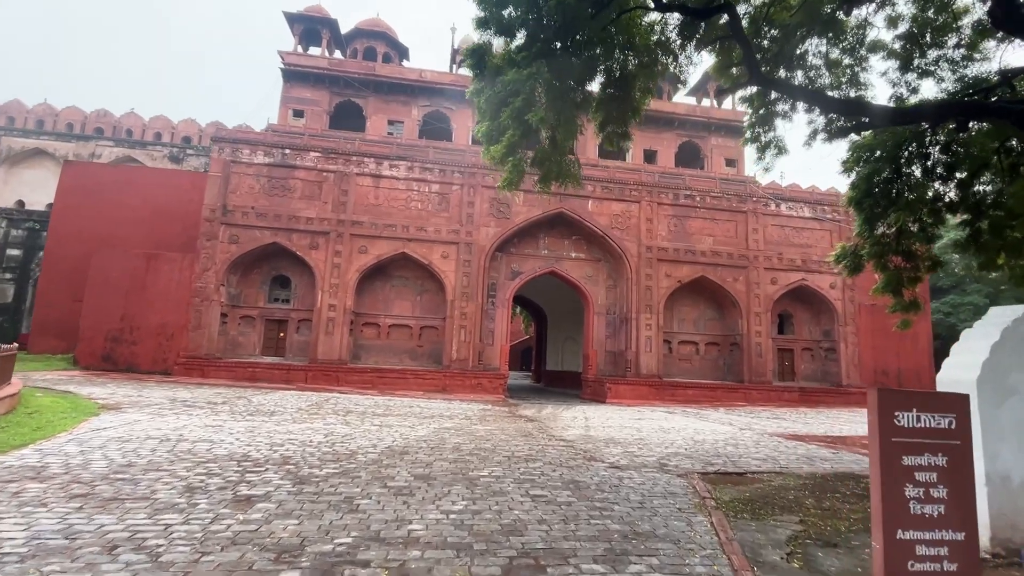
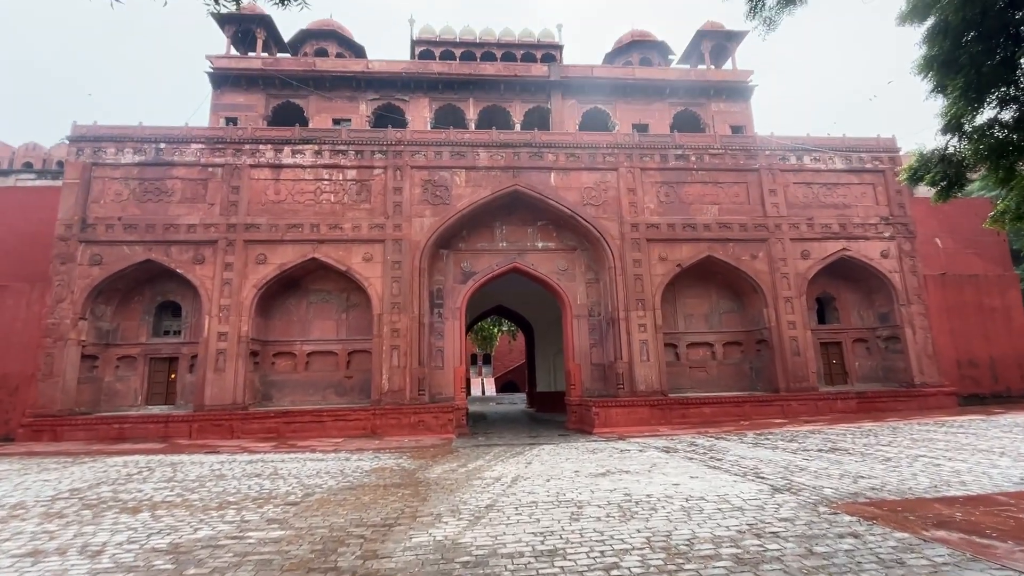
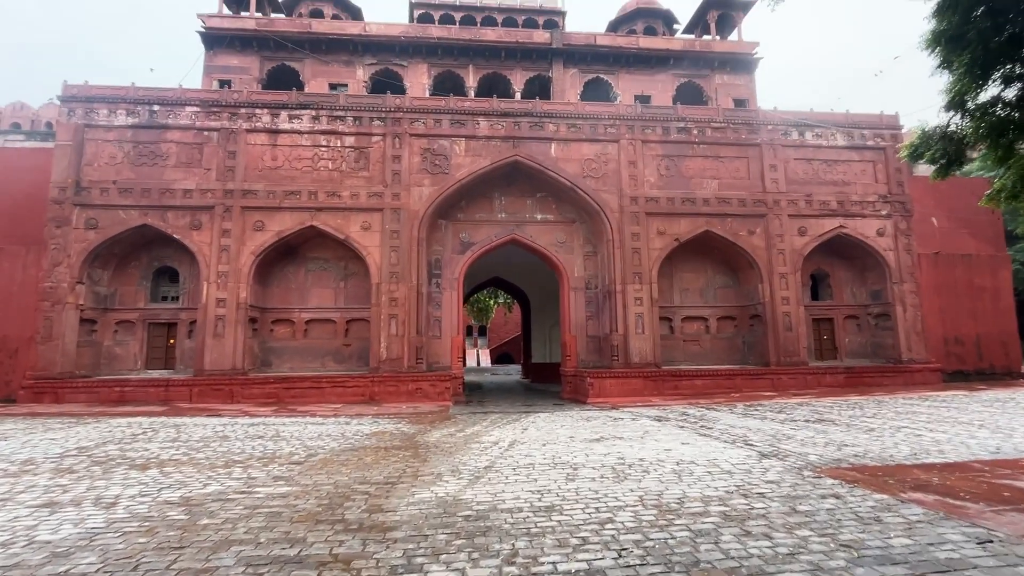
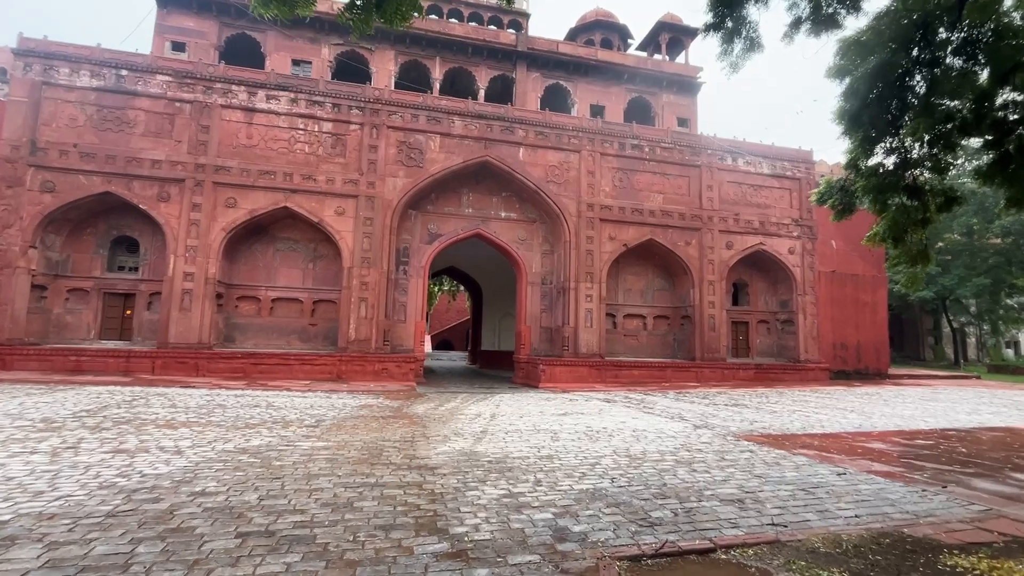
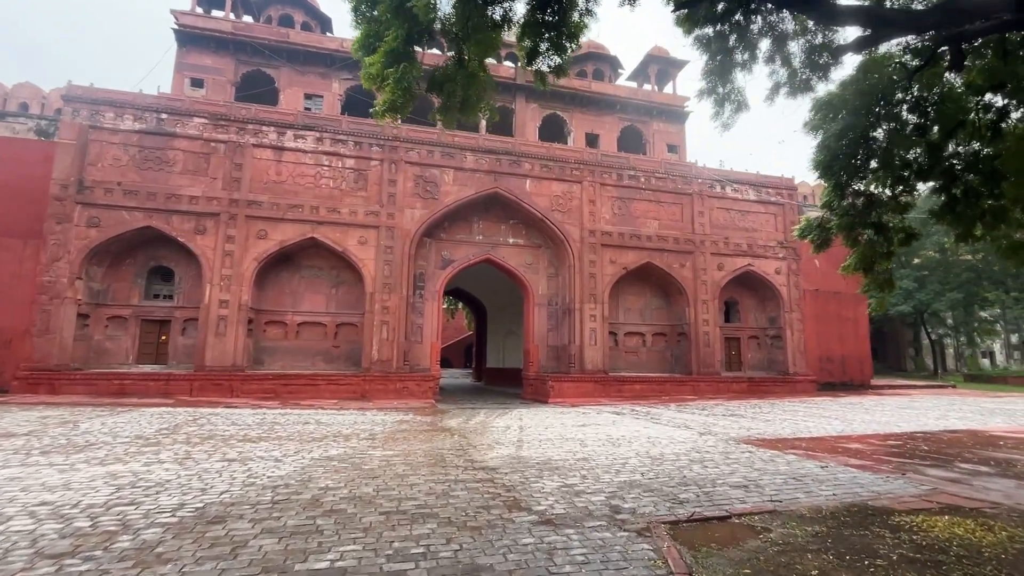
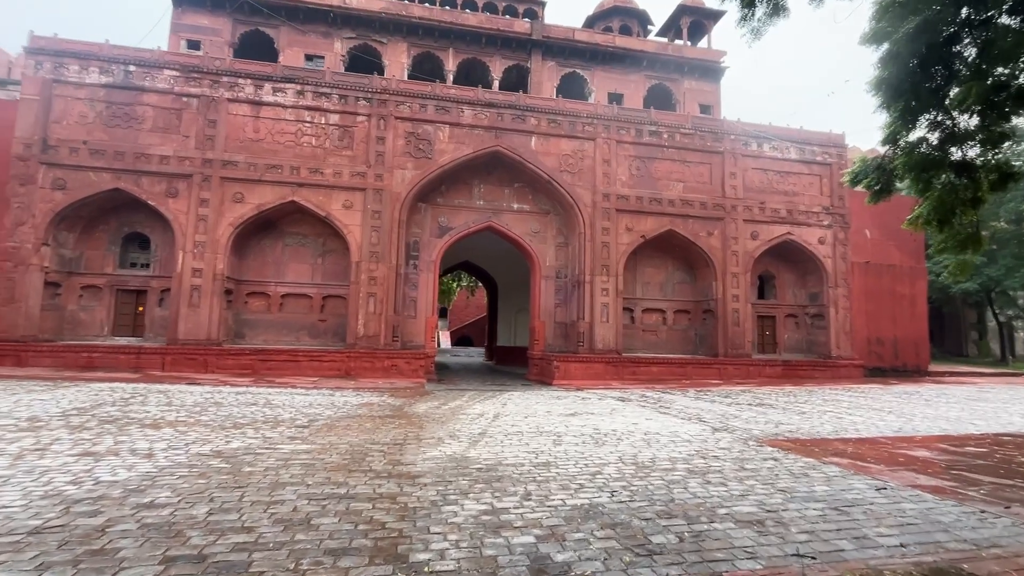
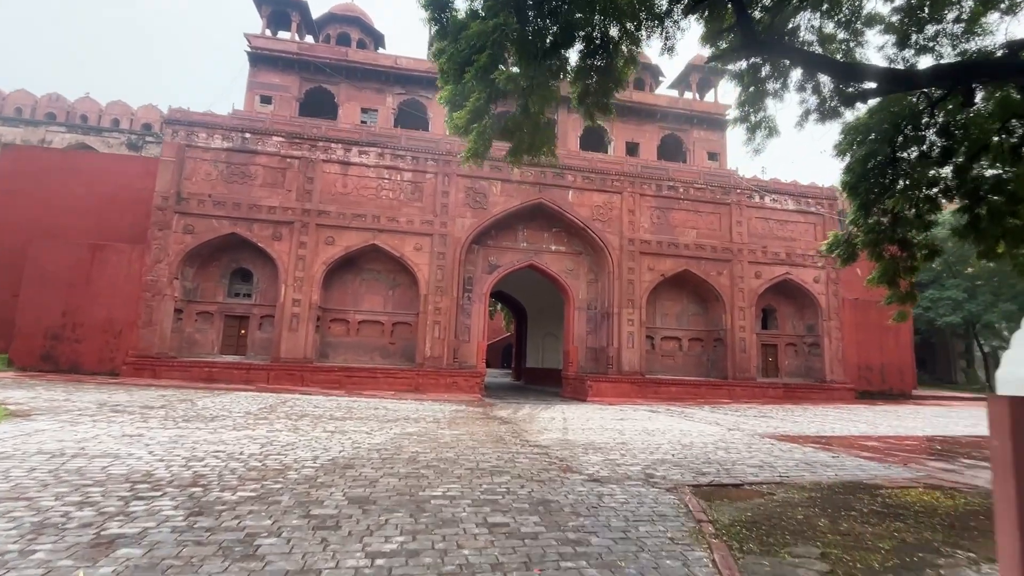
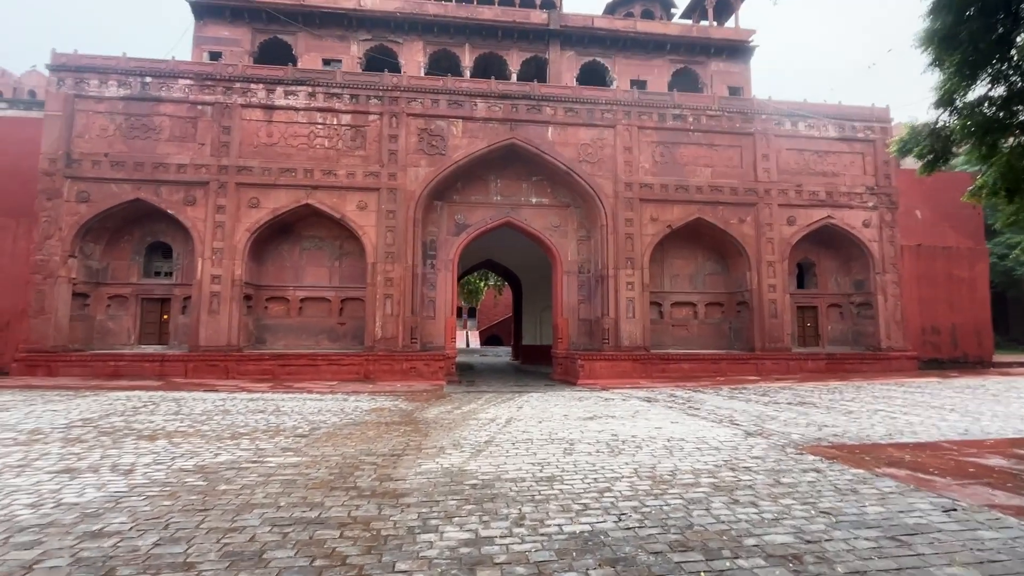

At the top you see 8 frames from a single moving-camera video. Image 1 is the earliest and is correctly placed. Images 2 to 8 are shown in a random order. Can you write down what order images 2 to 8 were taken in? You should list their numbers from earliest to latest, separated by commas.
7, 5, 4, 6, 8, 3, 2
